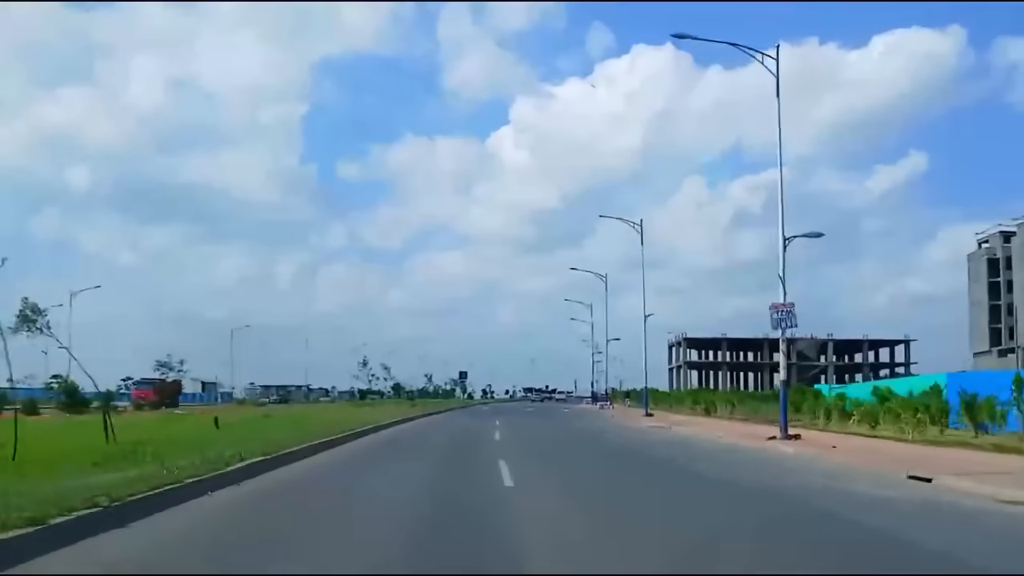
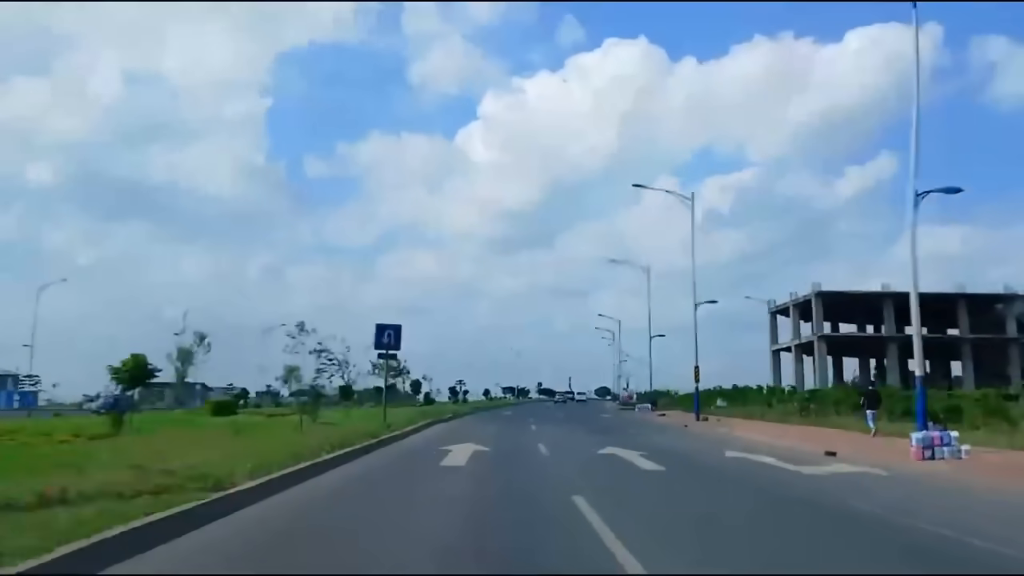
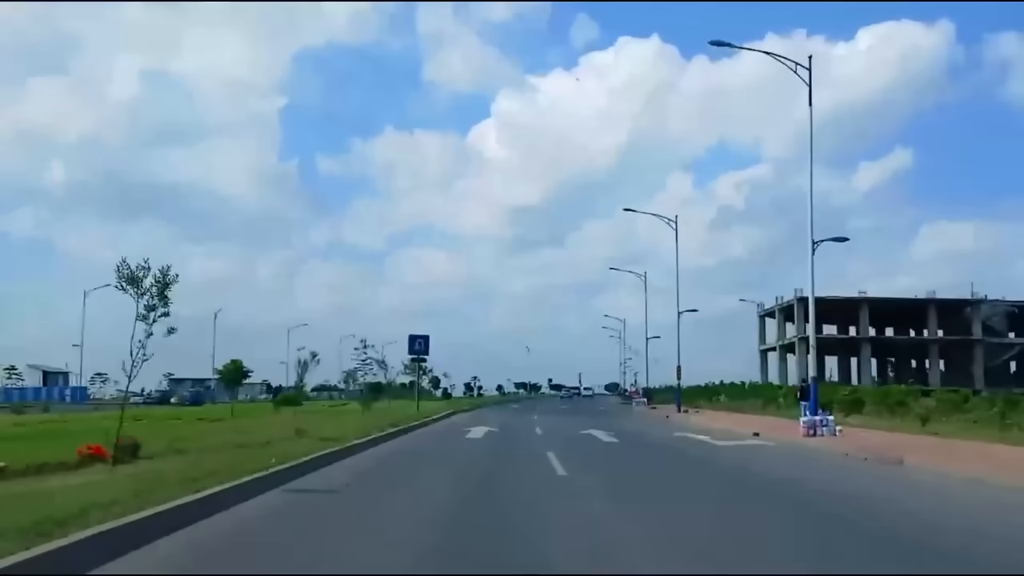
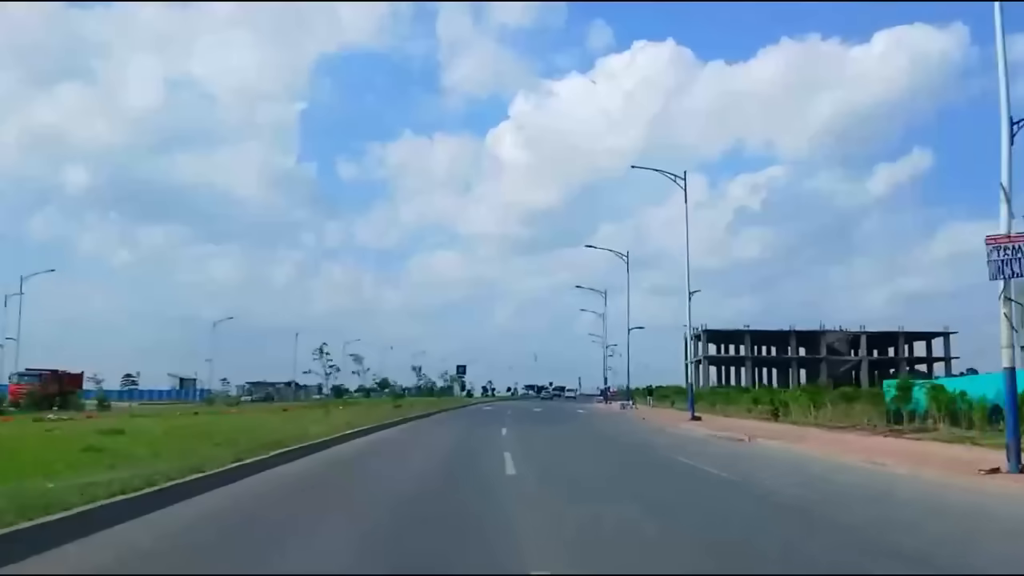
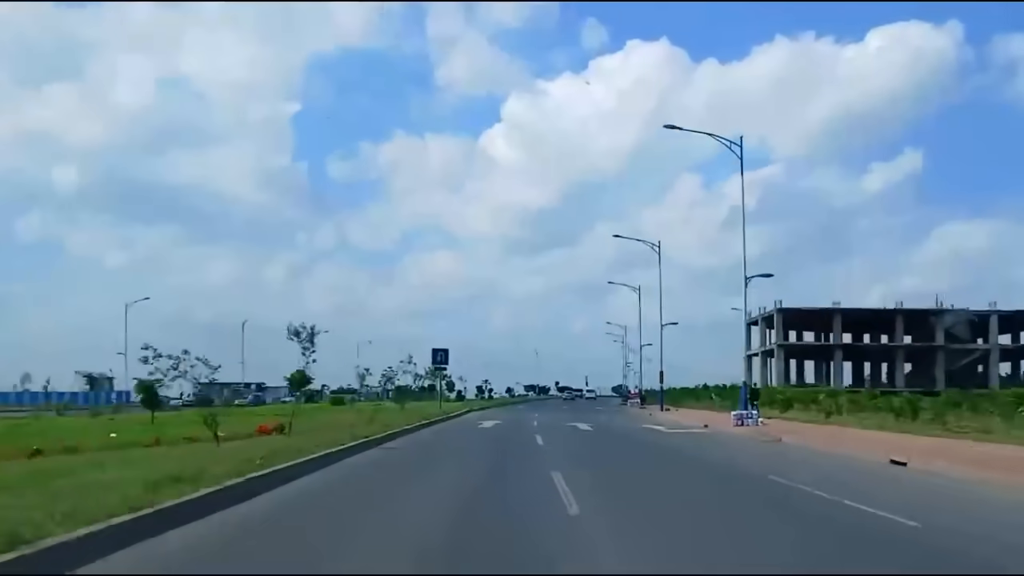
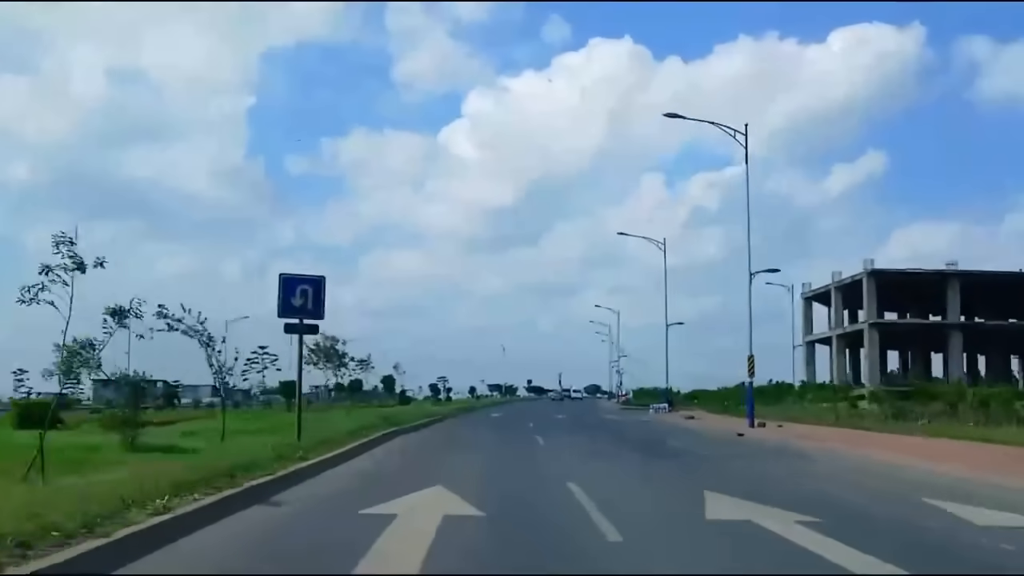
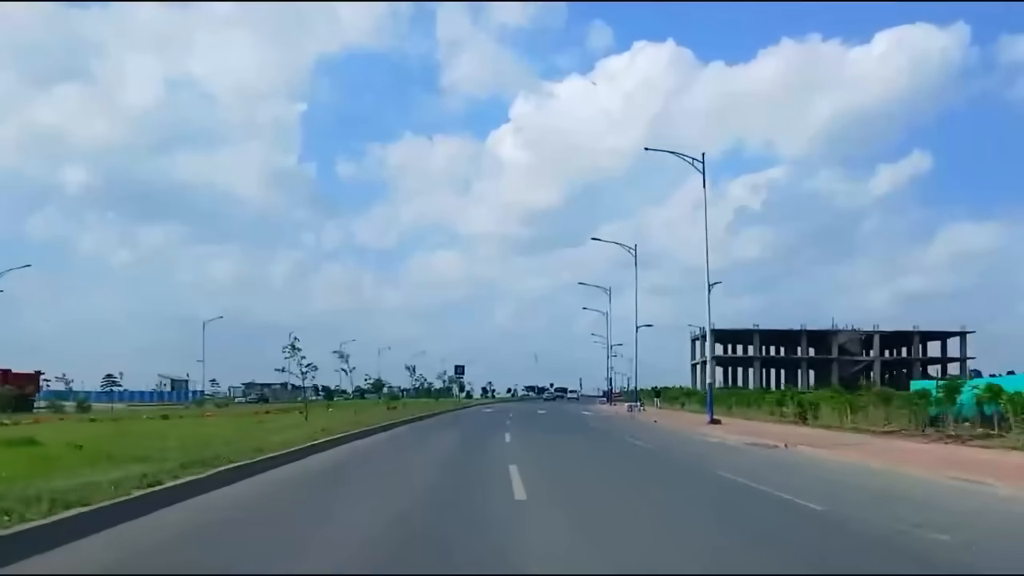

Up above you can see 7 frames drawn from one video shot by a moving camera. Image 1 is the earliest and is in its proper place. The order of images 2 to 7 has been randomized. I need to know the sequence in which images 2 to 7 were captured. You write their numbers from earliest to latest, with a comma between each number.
4, 7, 5, 3, 2, 6
